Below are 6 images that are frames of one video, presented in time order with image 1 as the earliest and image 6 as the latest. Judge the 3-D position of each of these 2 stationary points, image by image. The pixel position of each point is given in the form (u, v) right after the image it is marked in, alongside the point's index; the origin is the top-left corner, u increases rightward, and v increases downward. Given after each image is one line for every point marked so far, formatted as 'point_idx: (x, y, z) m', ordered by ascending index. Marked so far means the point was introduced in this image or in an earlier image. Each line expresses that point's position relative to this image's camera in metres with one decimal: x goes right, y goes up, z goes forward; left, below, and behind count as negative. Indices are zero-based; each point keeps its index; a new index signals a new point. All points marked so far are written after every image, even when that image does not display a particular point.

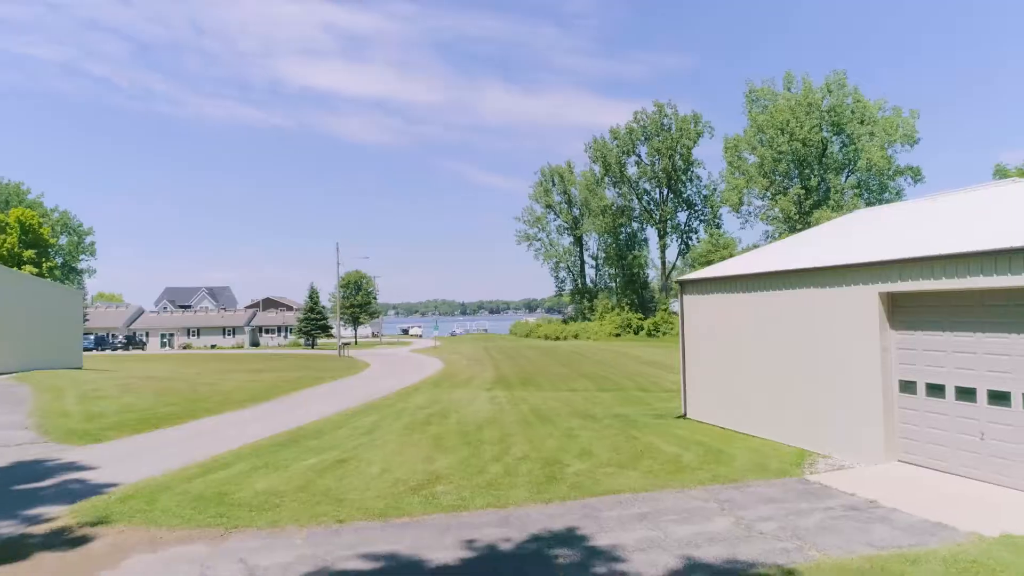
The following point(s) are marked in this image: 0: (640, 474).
0: (+1.9, -2.8, +9.0) m
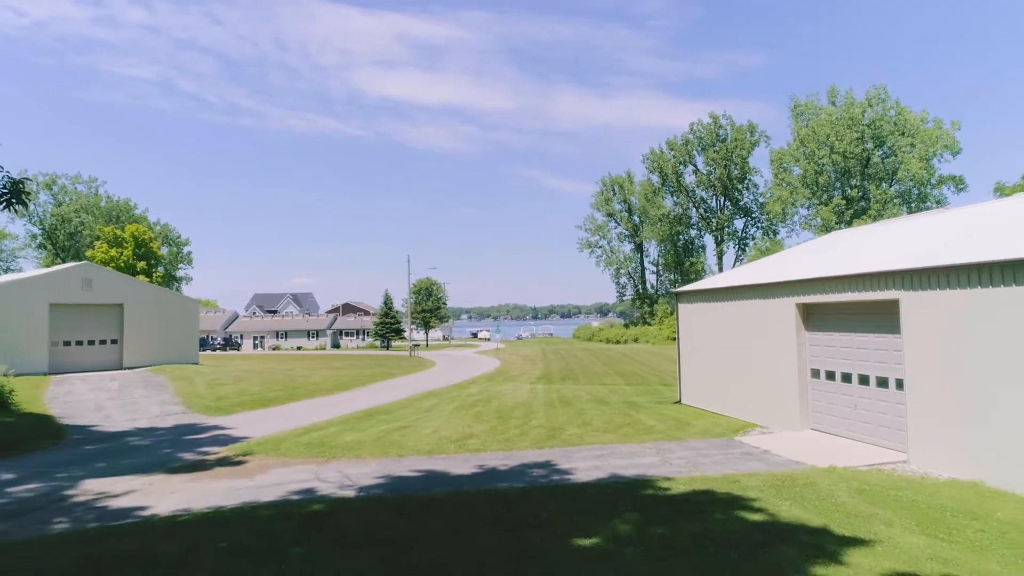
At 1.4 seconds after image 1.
0: (+2.1, -3.0, +12.3) m
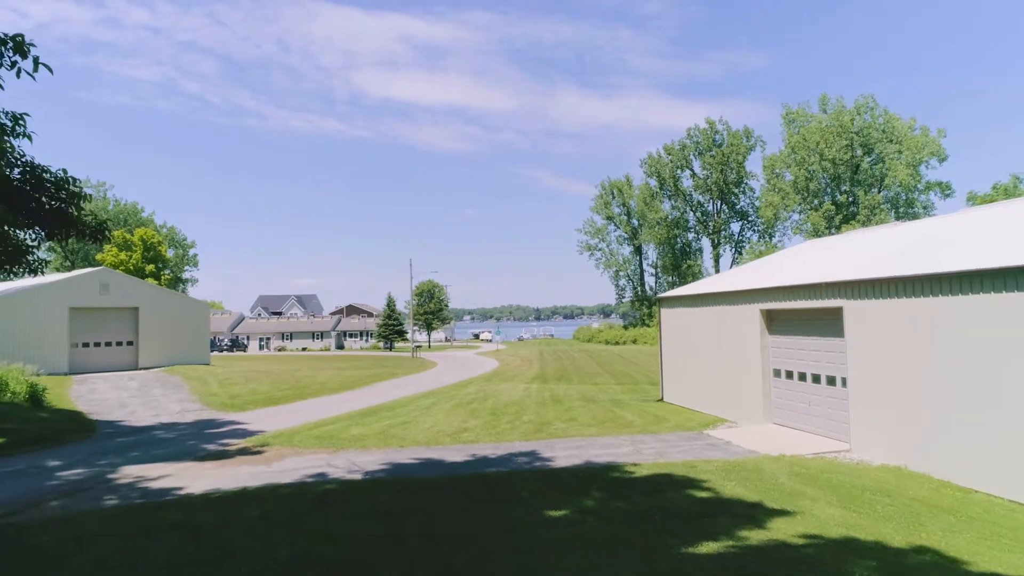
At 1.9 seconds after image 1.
0: (+1.9, -3.2, +13.5) m
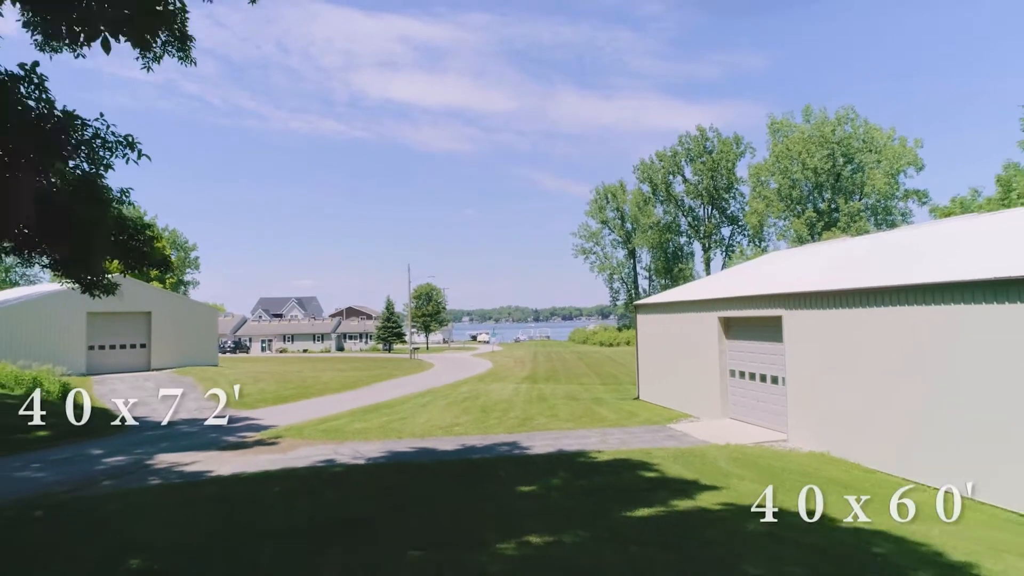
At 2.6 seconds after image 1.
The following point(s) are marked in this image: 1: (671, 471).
0: (+1.6, -3.4, +15.1) m
1: (+2.6, -3.0, +9.9) m
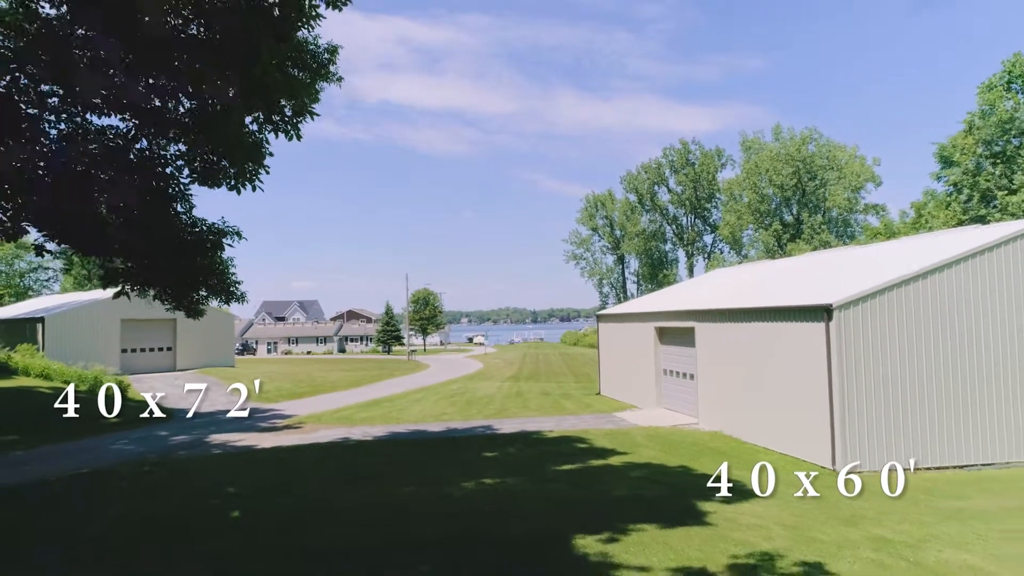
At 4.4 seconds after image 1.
0: (+0.9, -3.9, +18.6) m
1: (+1.9, -3.5, +13.5) m
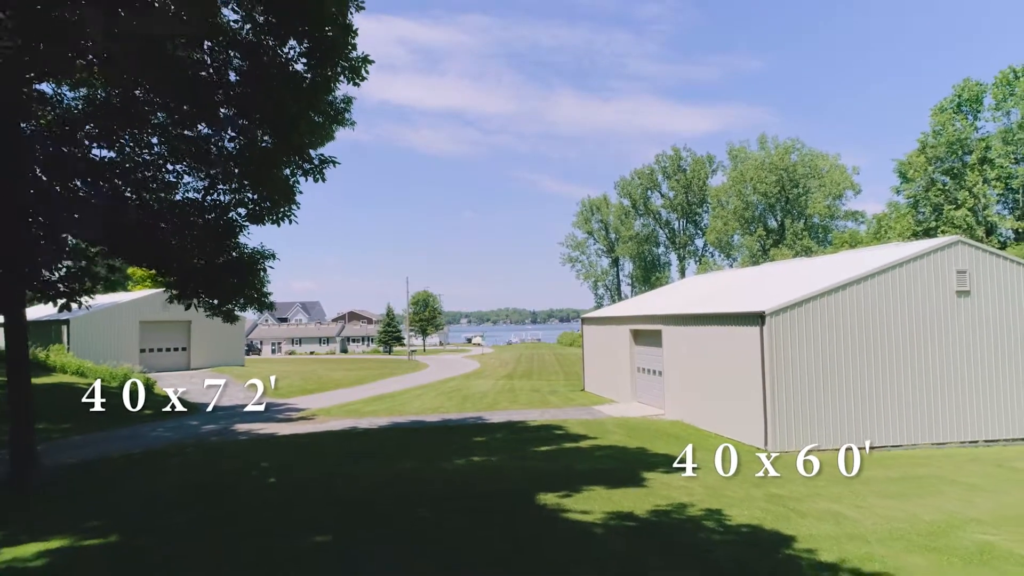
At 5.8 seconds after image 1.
0: (+0.6, -4.1, +20.8) m
1: (+1.6, -3.7, +15.6) m
